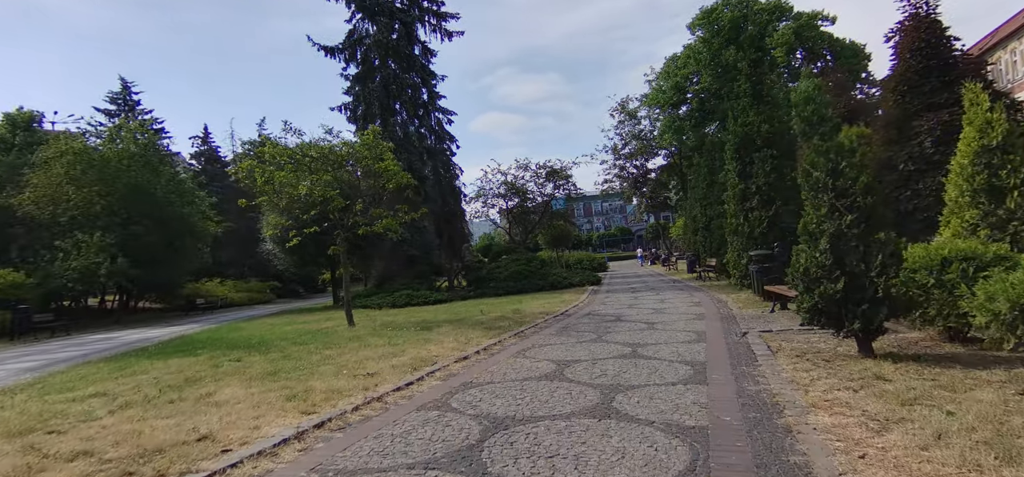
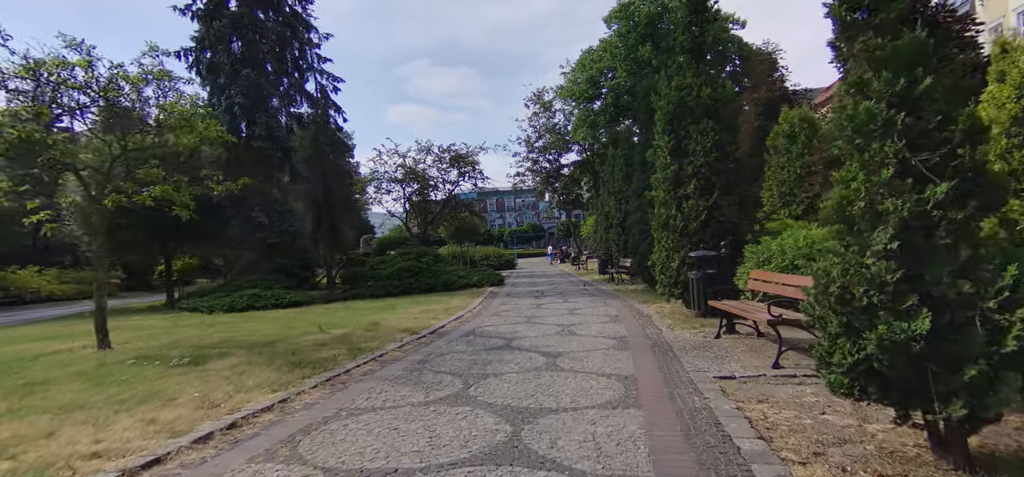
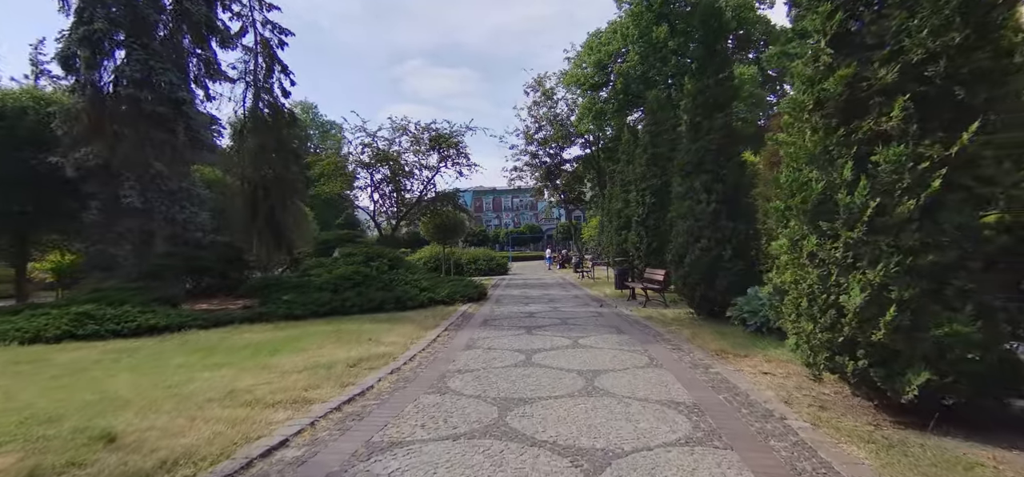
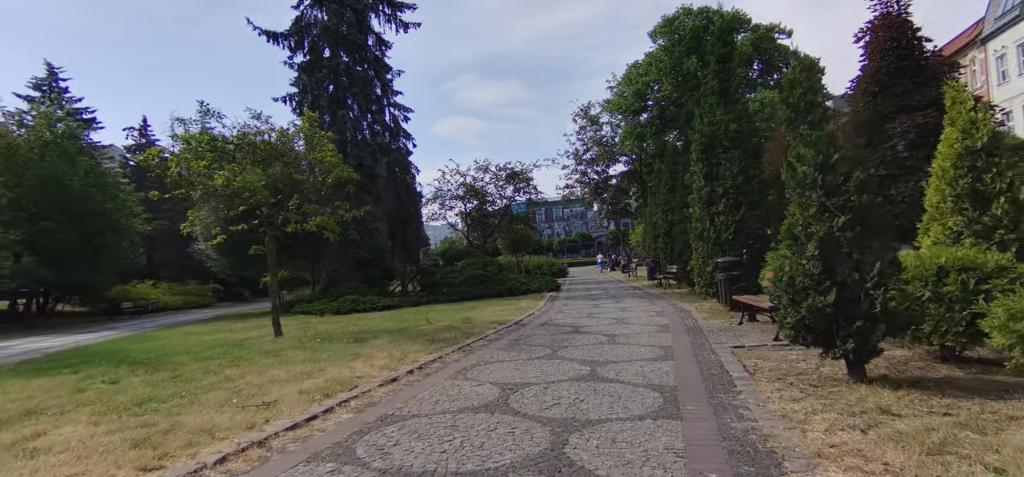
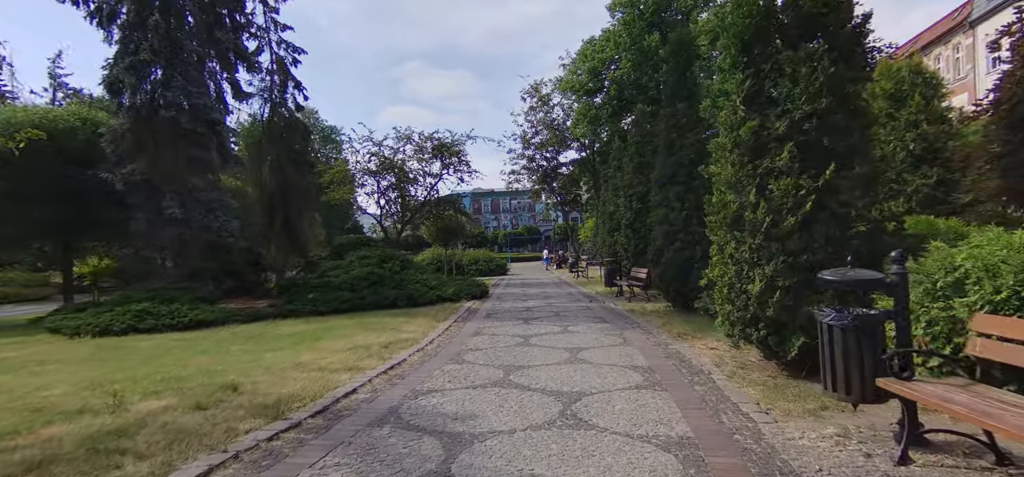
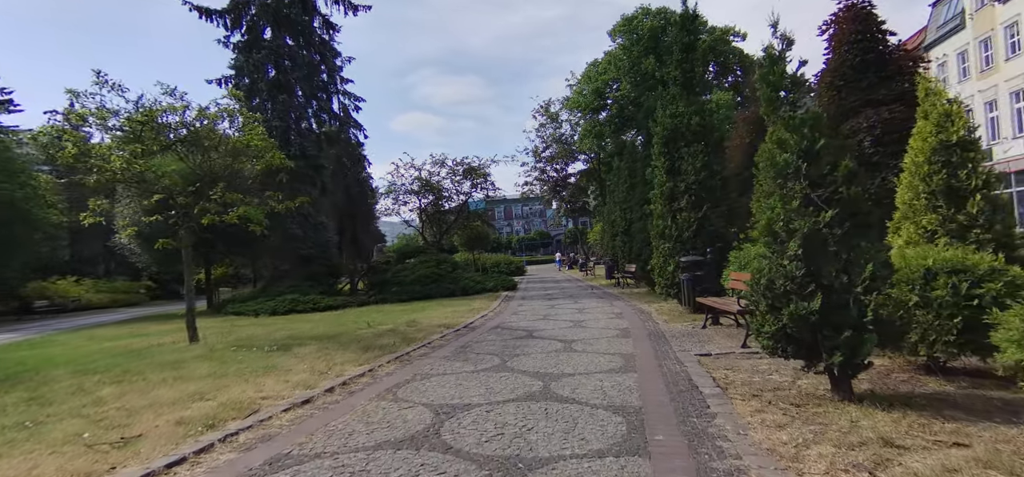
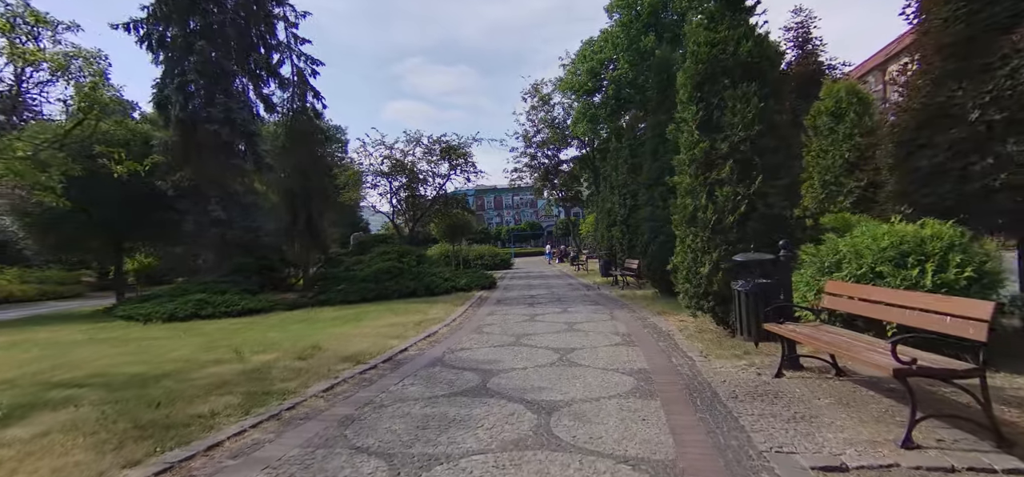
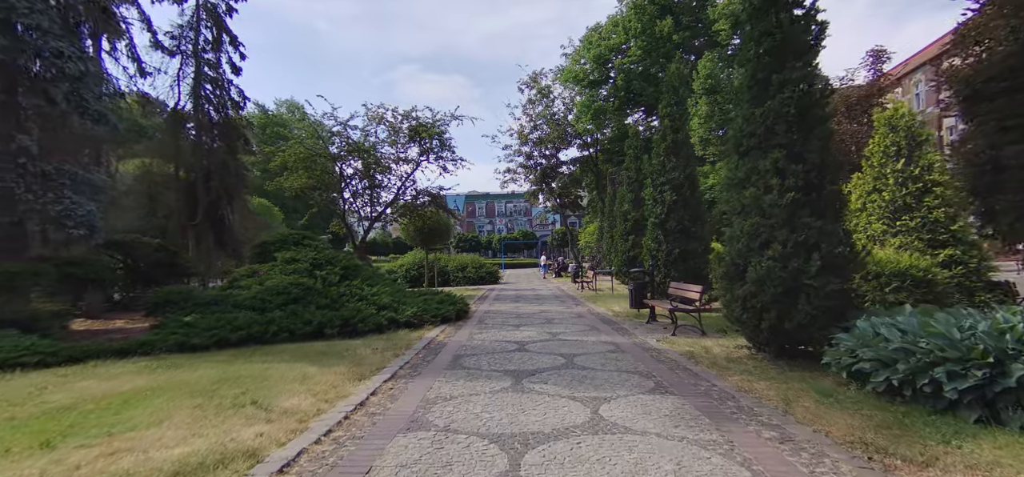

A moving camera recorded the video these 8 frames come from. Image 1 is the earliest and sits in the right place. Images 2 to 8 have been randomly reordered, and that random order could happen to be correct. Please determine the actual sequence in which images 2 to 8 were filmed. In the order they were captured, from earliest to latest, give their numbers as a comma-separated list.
4, 6, 2, 7, 5, 3, 8
